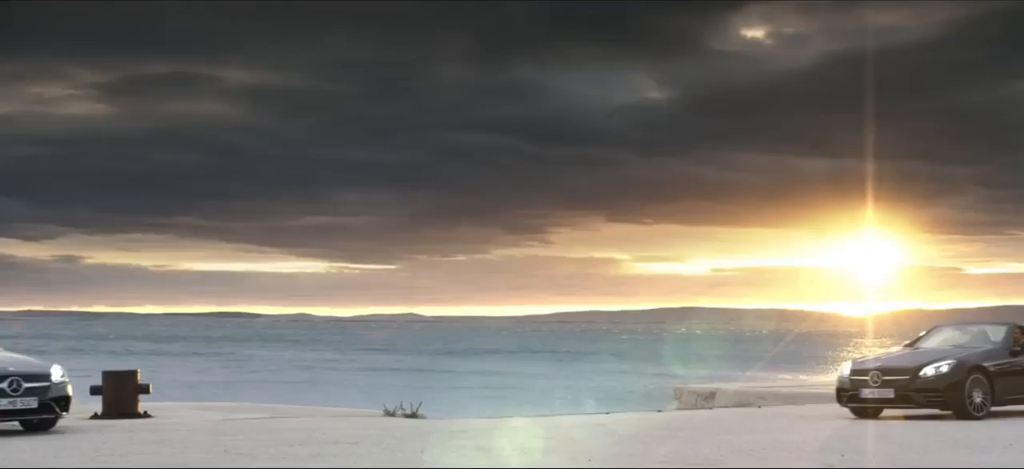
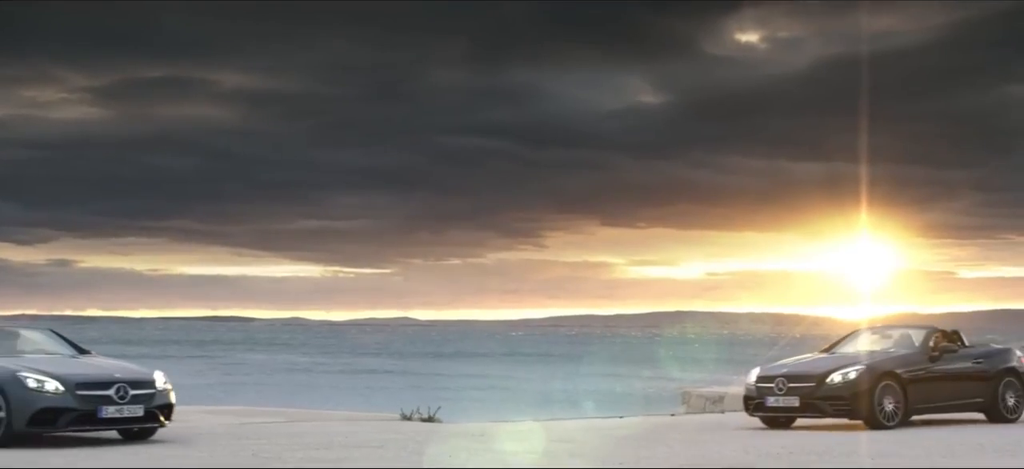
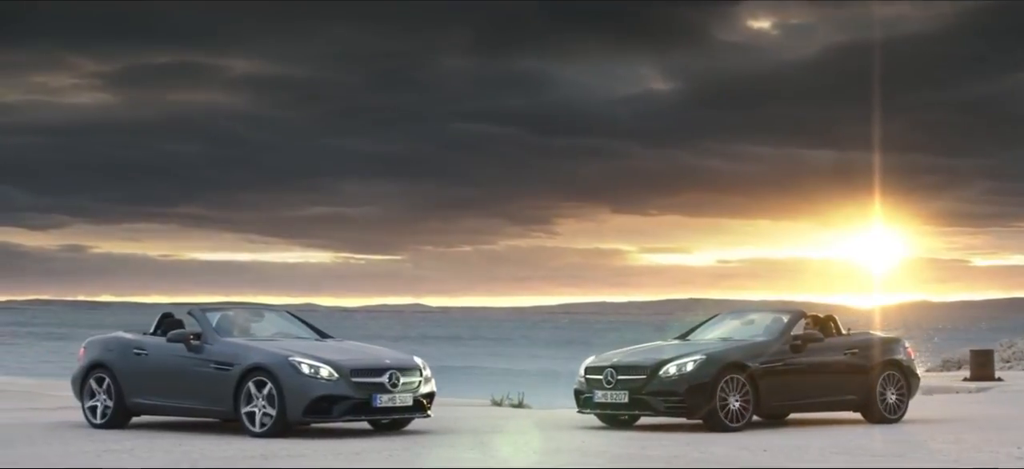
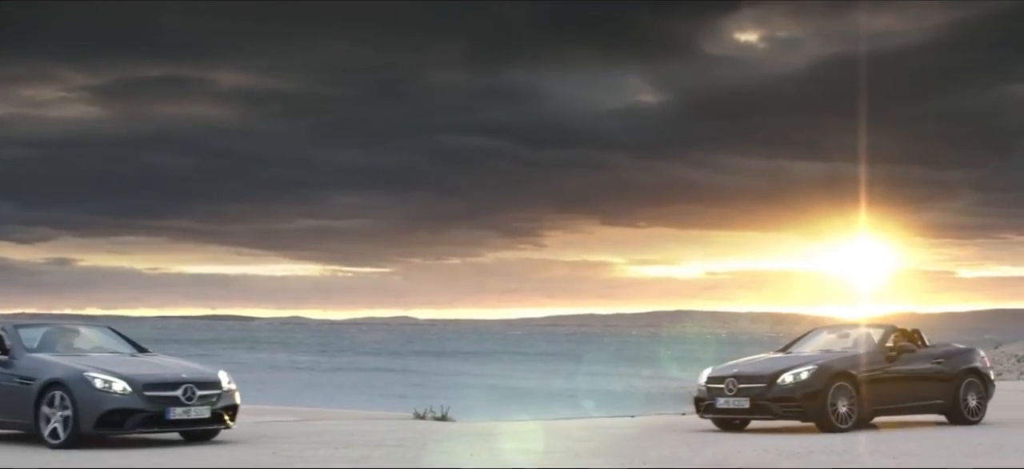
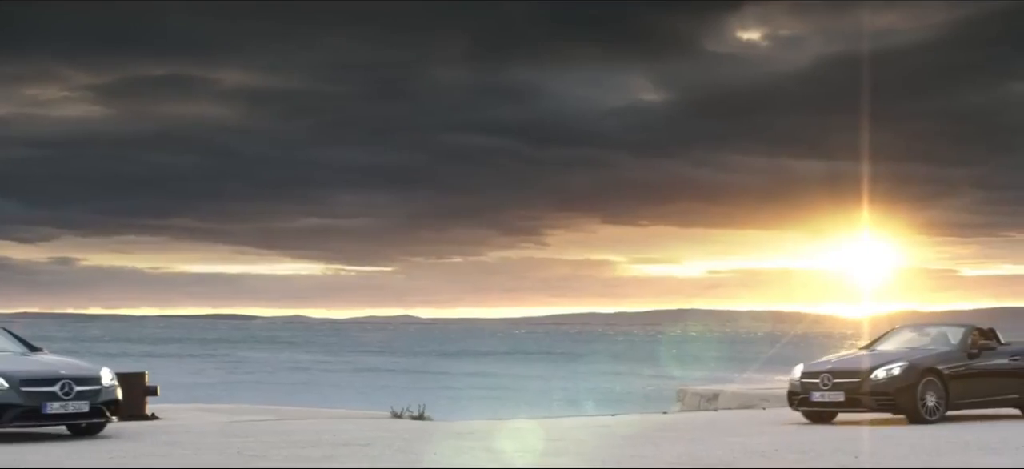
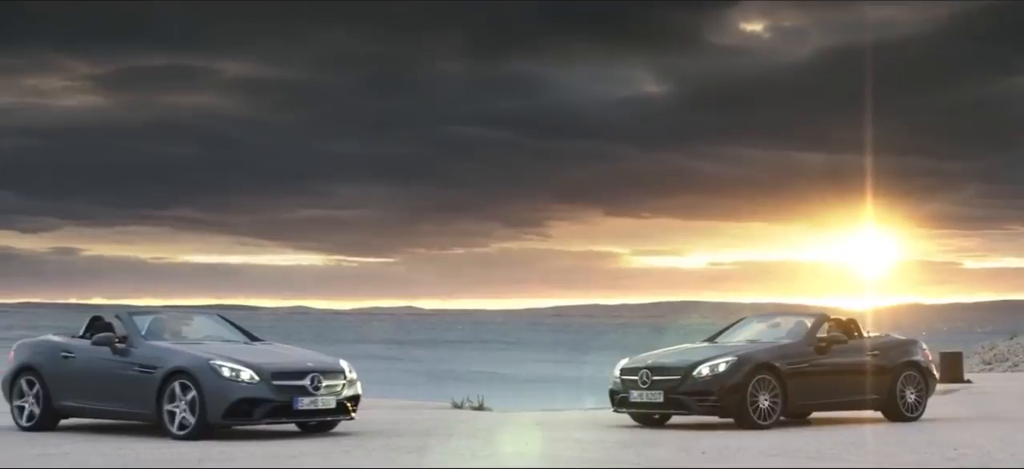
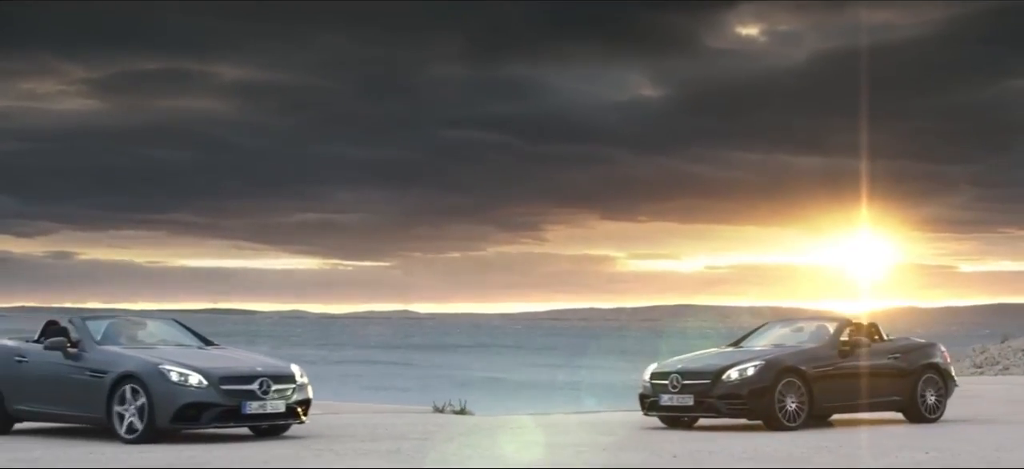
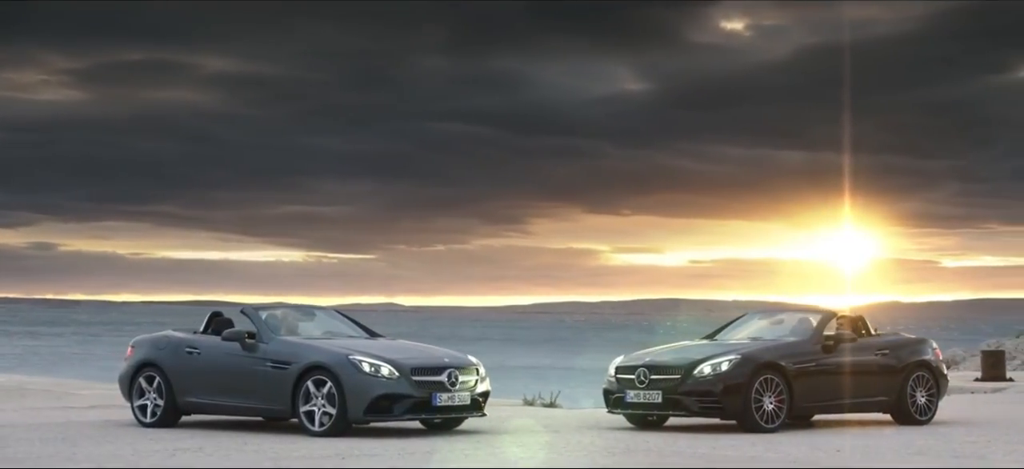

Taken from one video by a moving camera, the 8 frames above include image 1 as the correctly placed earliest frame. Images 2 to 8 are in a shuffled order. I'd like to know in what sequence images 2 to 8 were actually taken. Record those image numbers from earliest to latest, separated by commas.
5, 2, 4, 7, 6, 3, 8
